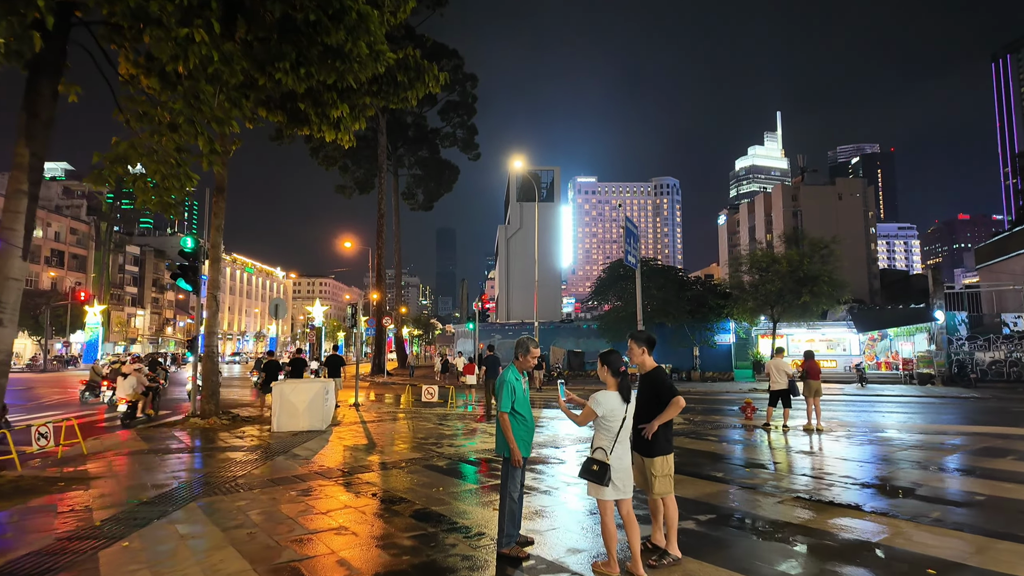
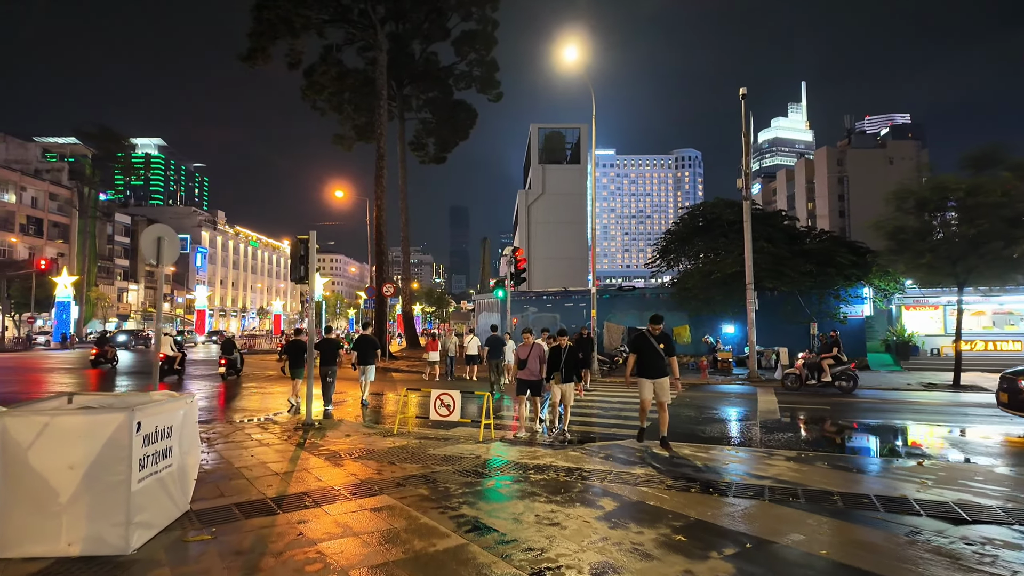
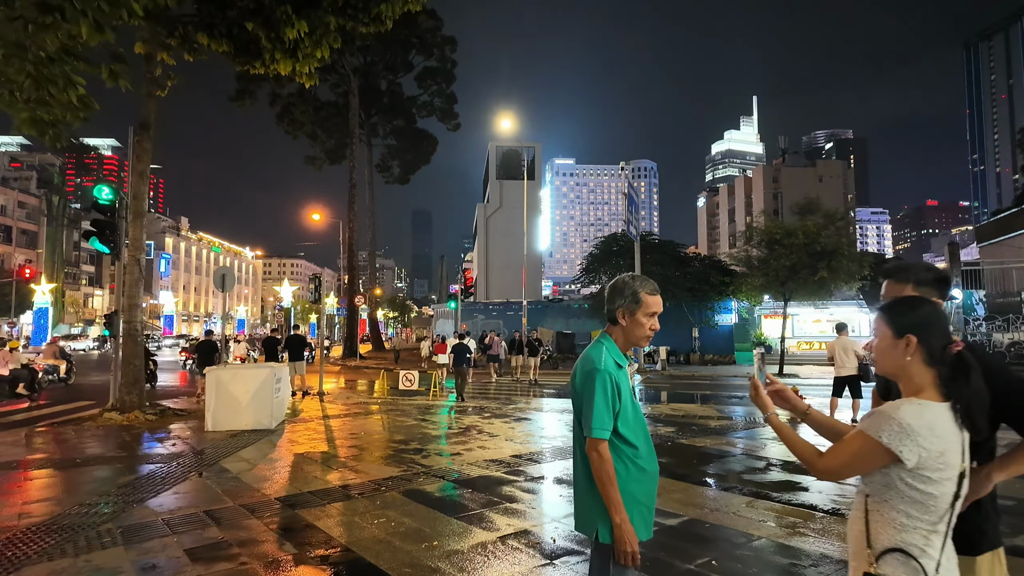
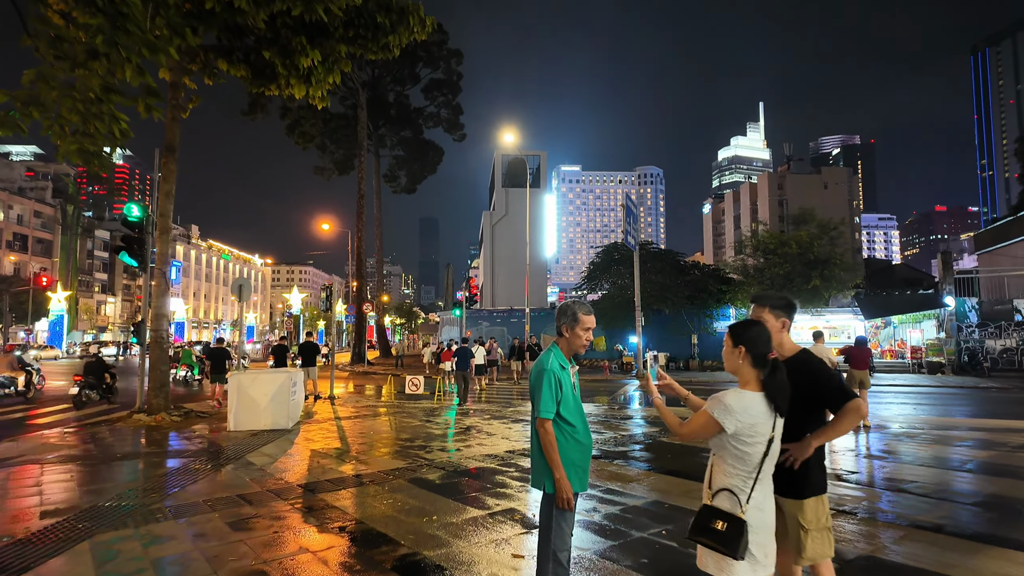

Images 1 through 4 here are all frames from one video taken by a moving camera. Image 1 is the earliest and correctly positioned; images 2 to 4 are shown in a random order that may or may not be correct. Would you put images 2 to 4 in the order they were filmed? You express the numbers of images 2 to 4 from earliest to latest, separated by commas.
4, 3, 2
